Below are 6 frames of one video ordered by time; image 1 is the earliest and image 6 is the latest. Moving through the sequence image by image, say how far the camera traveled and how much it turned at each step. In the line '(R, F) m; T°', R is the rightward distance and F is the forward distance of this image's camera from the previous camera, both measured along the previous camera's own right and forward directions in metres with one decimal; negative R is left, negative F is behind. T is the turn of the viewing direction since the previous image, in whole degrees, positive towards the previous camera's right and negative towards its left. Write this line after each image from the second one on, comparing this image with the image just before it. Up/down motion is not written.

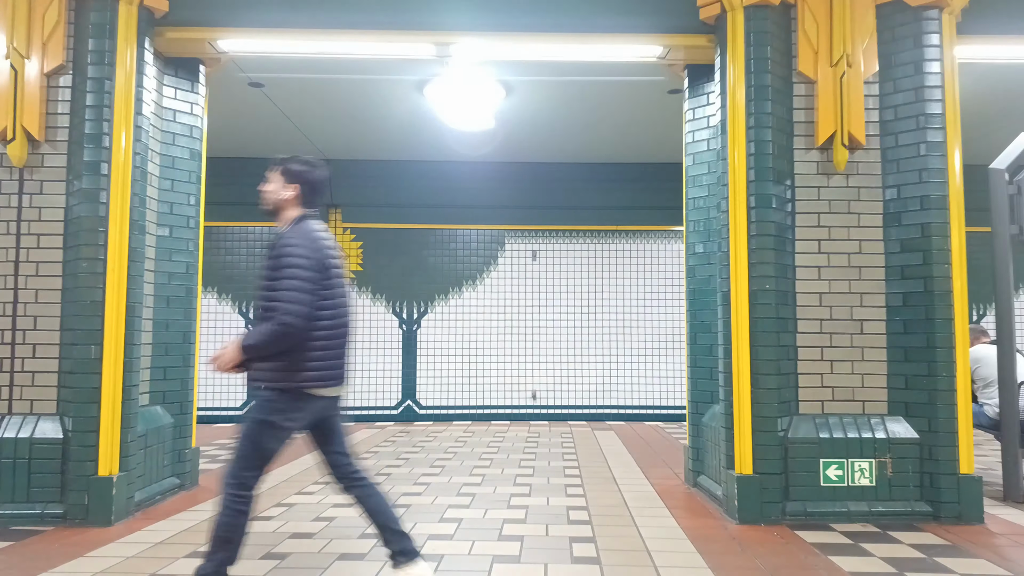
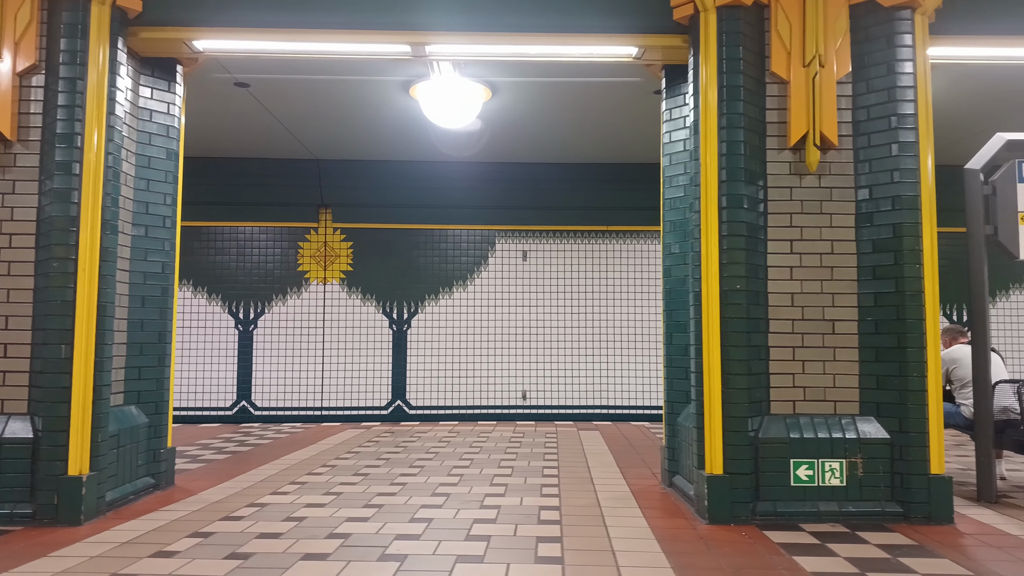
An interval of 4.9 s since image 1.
(+0.2, 0.0) m; 0°
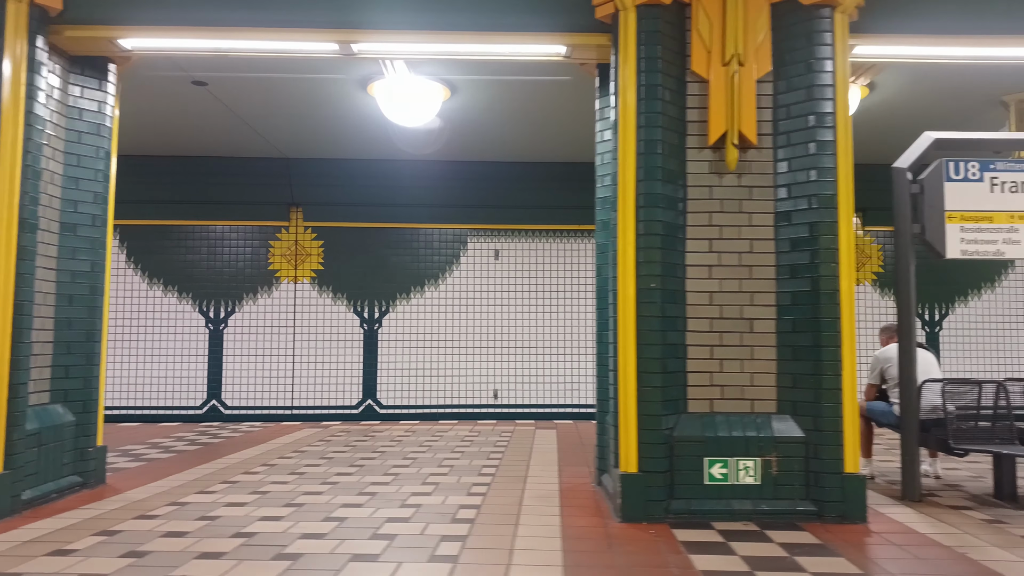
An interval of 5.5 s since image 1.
(+0.5, 0.0) m; 0°
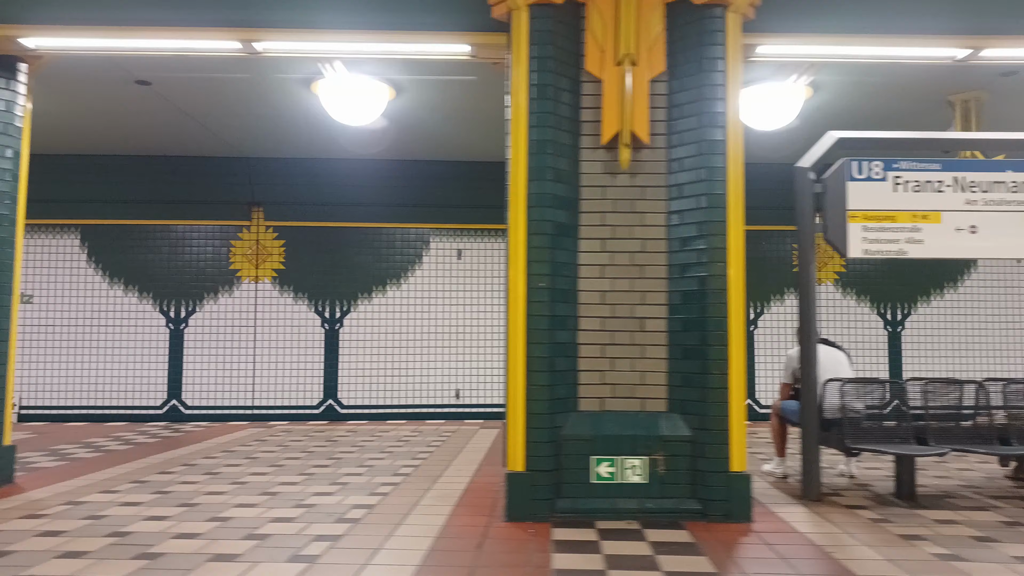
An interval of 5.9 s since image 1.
(+0.7, 0.0) m; 0°
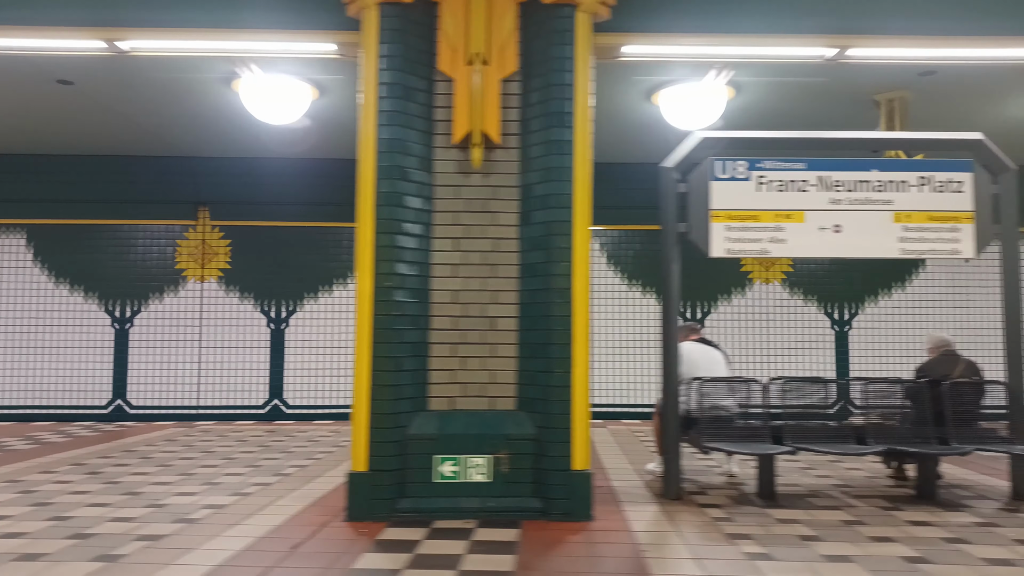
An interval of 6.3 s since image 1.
(+1.0, 0.0) m; 0°
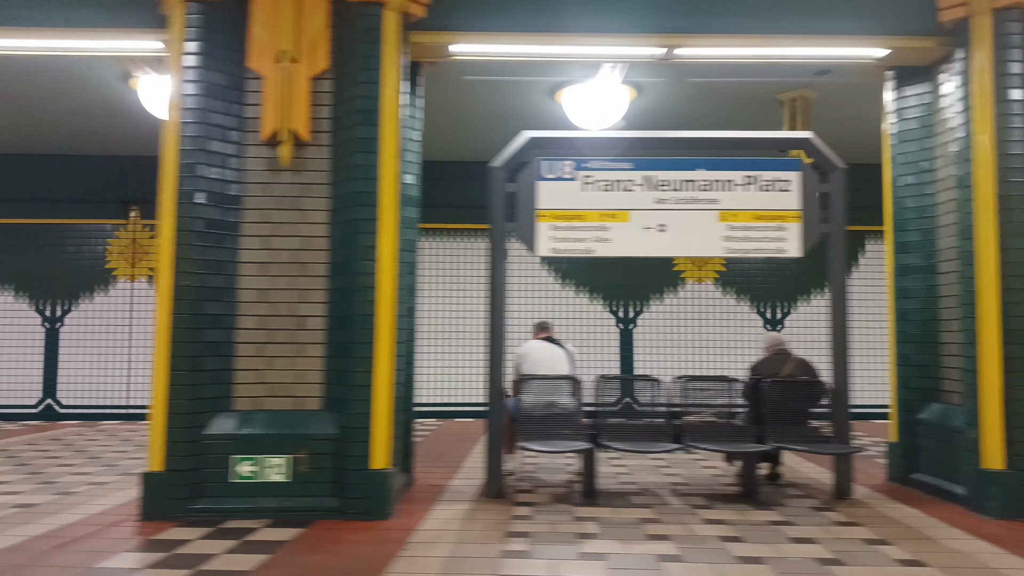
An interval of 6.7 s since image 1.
(+1.2, 0.0) m; 0°
